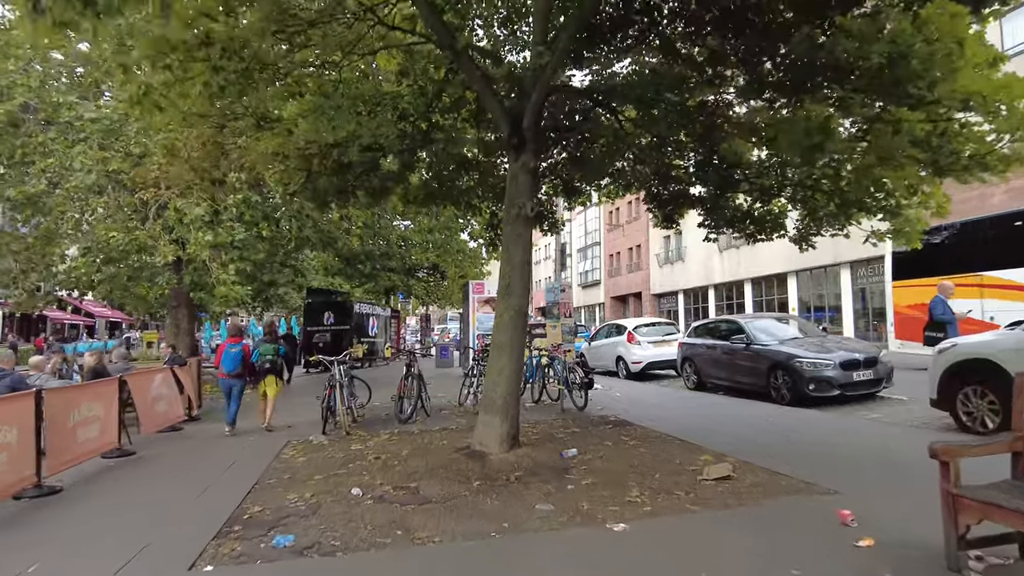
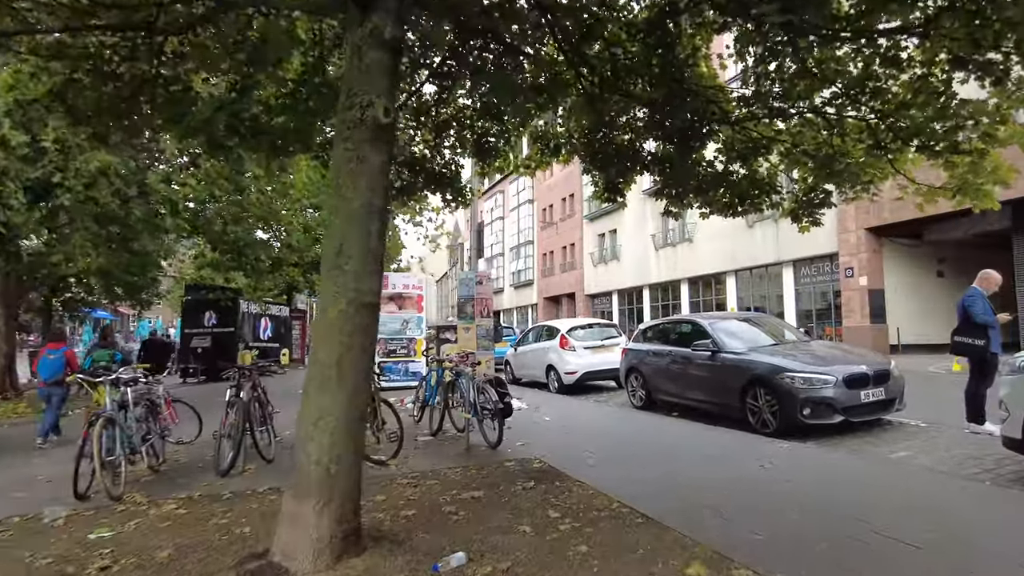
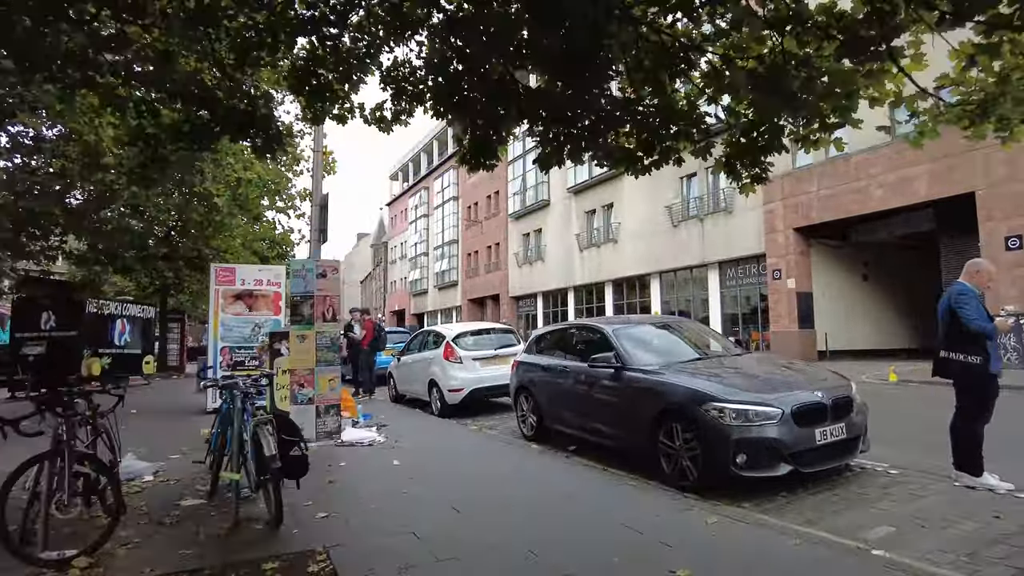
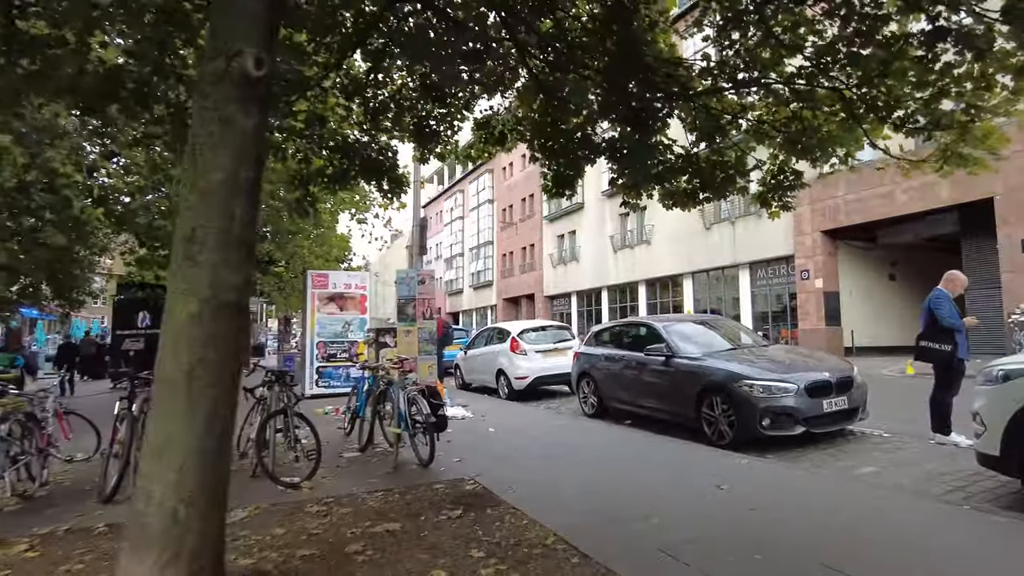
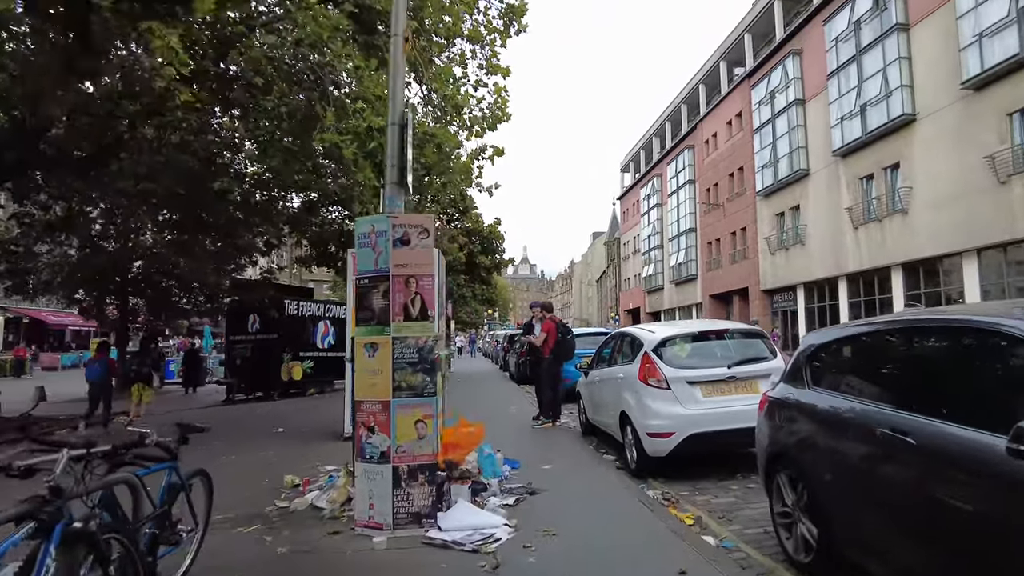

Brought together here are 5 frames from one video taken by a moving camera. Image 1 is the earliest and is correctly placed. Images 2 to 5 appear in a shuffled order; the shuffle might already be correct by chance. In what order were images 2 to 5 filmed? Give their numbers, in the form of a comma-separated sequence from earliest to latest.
2, 4, 3, 5
